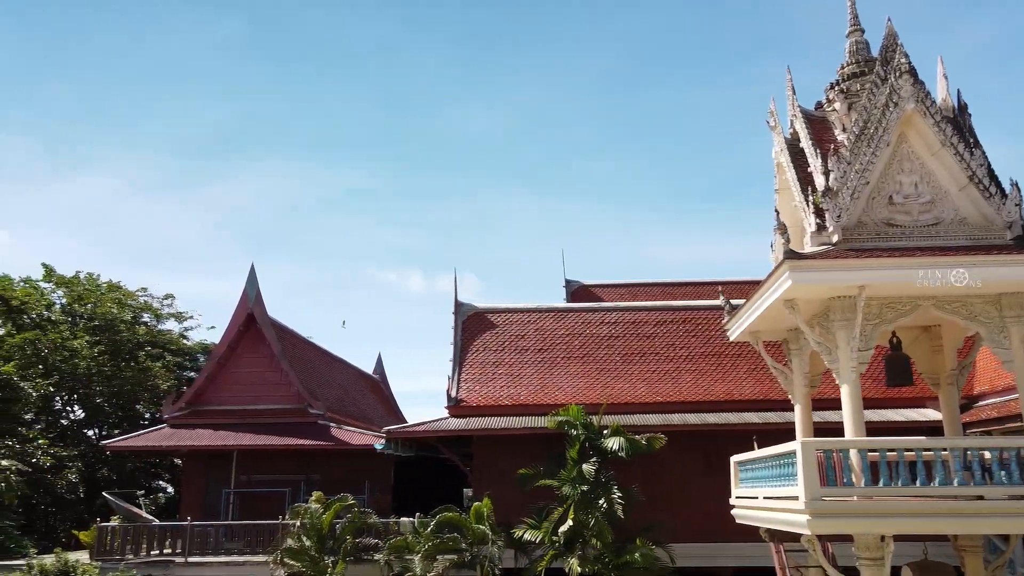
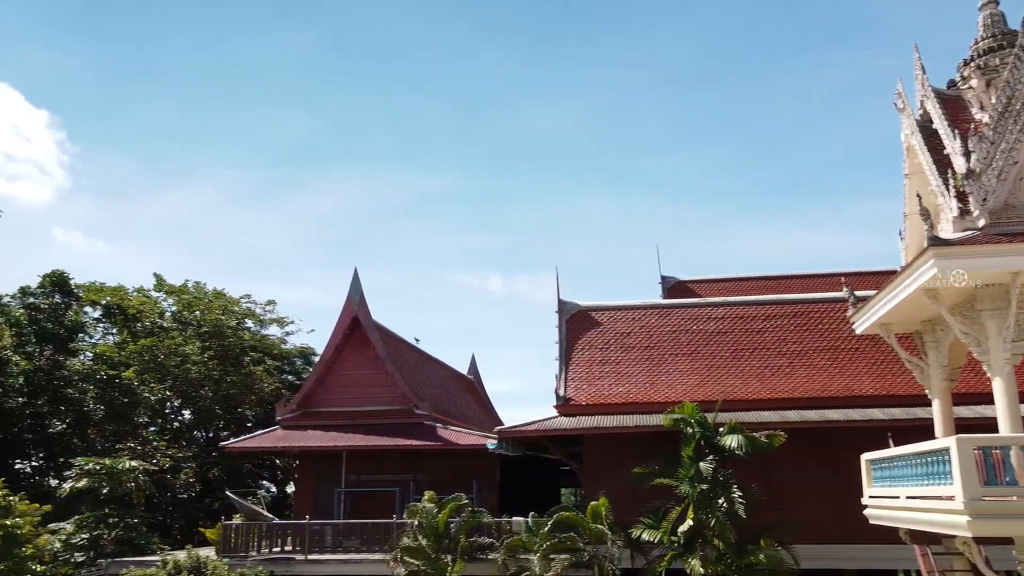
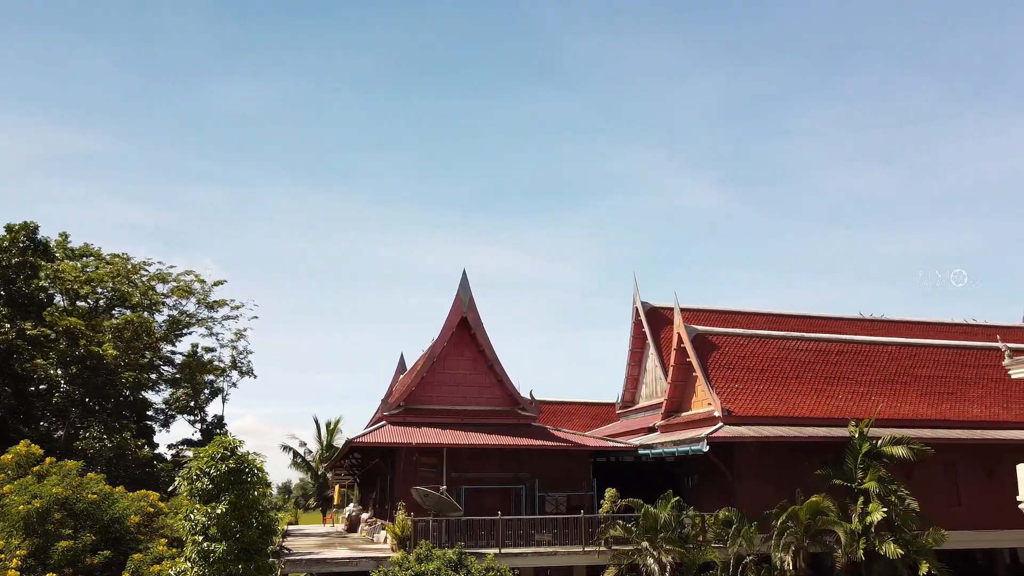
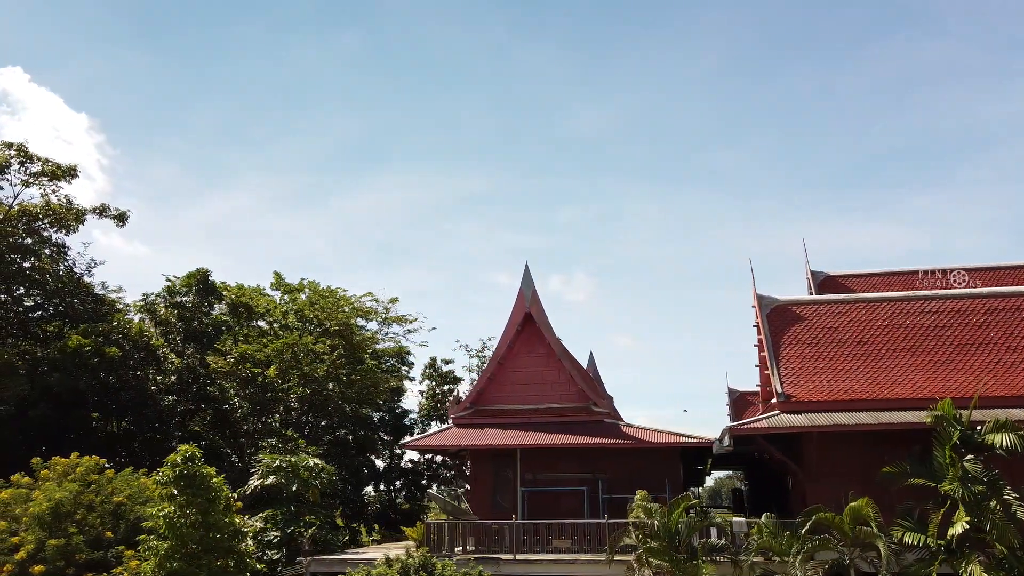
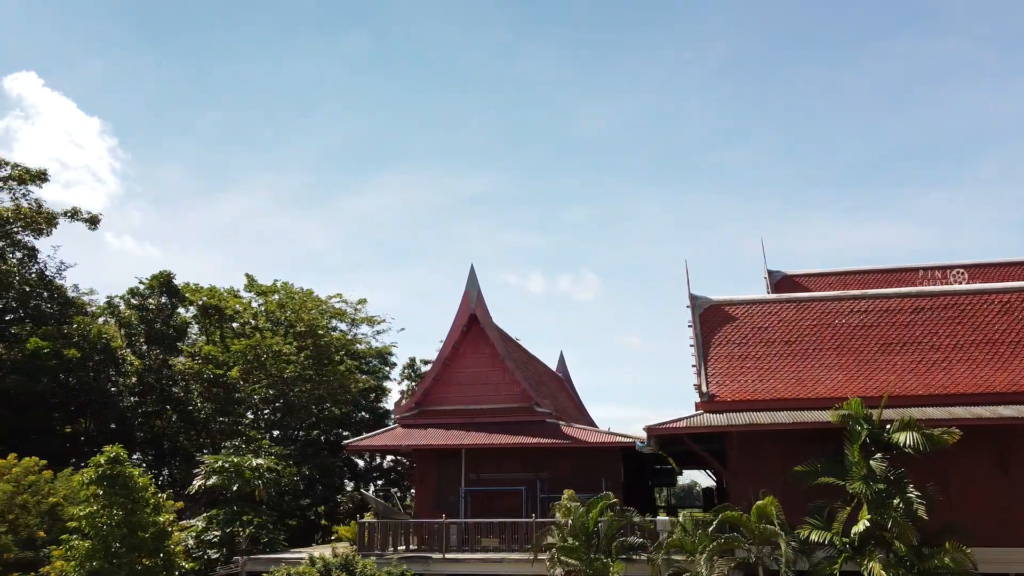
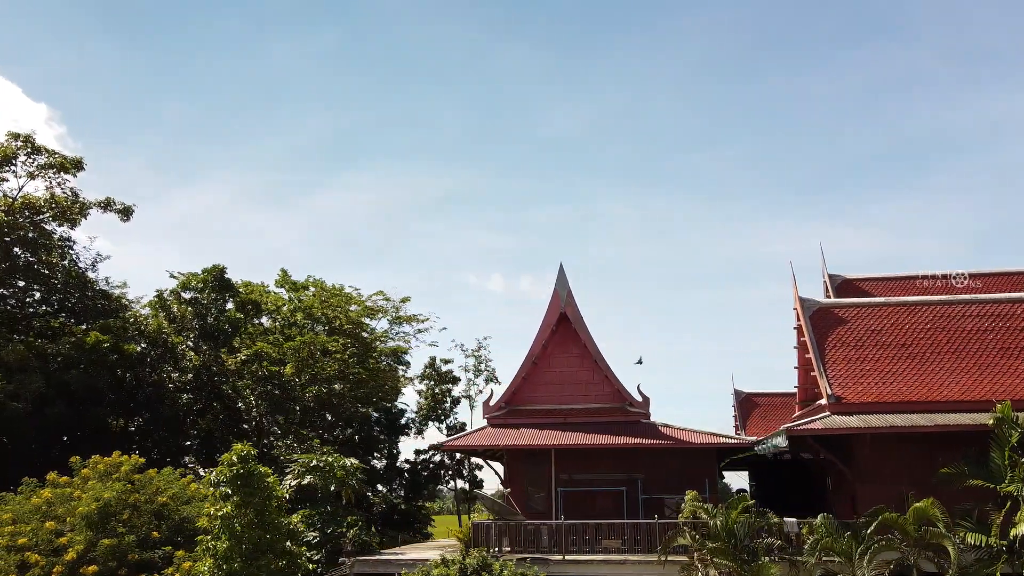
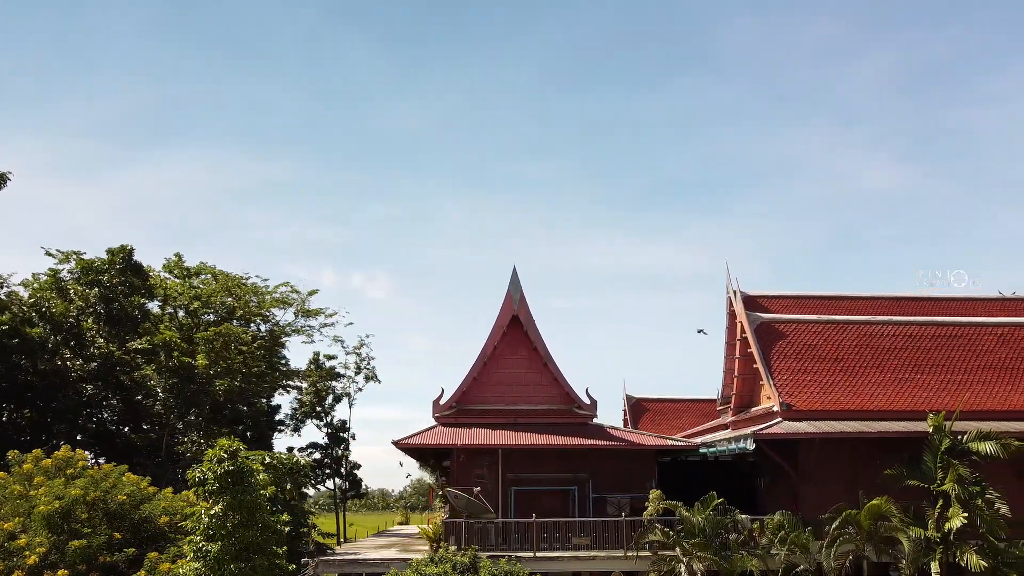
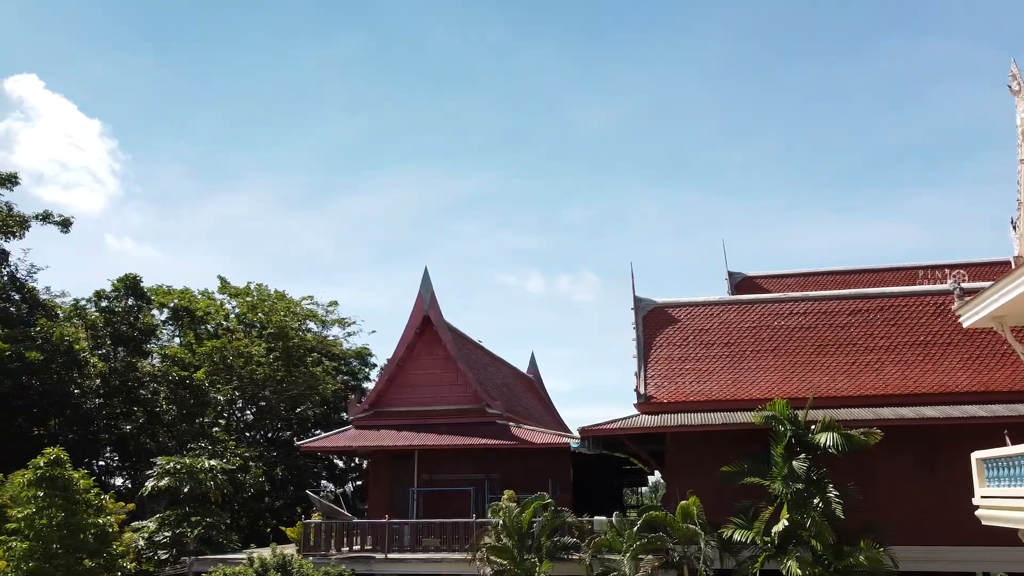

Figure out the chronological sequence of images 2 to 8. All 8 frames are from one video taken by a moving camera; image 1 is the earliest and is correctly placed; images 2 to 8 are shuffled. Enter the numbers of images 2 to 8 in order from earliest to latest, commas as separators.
2, 8, 5, 4, 6, 7, 3
